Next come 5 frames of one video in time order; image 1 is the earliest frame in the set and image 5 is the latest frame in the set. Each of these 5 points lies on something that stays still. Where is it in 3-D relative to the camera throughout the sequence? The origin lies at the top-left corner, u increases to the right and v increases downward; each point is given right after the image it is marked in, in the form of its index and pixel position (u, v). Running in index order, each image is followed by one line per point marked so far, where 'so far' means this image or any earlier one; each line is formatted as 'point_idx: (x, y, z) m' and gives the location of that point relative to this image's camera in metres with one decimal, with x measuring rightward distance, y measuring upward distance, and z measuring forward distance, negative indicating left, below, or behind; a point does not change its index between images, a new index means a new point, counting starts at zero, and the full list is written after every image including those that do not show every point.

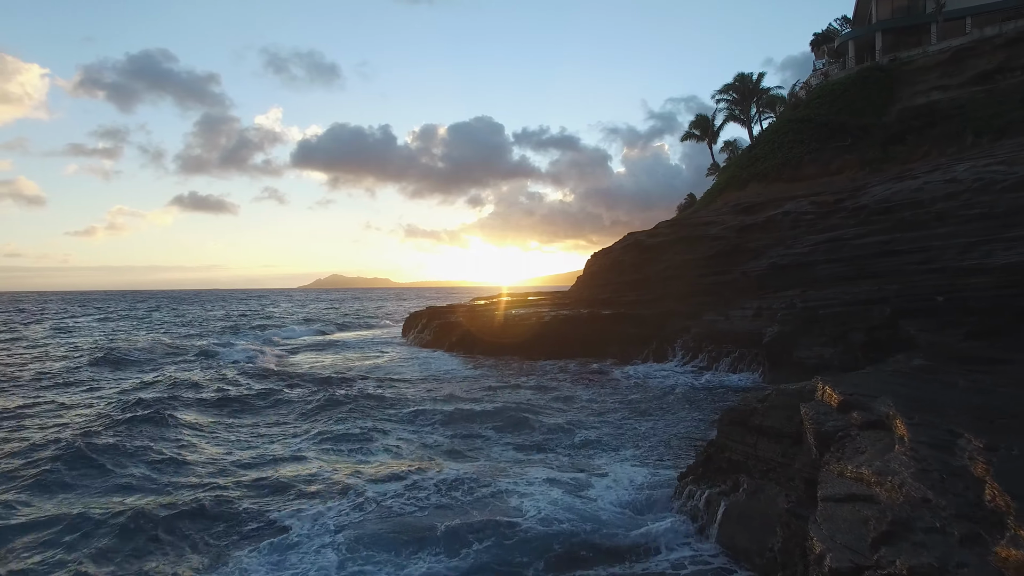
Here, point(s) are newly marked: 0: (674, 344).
0: (+4.1, -1.5, +18.5) m
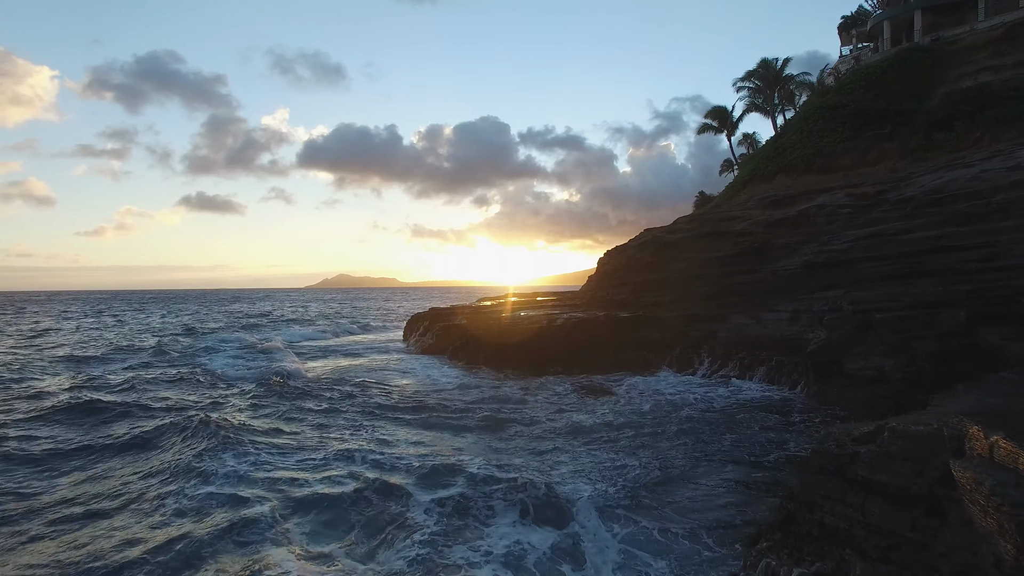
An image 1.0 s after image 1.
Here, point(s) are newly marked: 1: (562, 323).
0: (+4.3, -1.5, +16.8) m
1: (+1.3, -0.9, +19.5) m
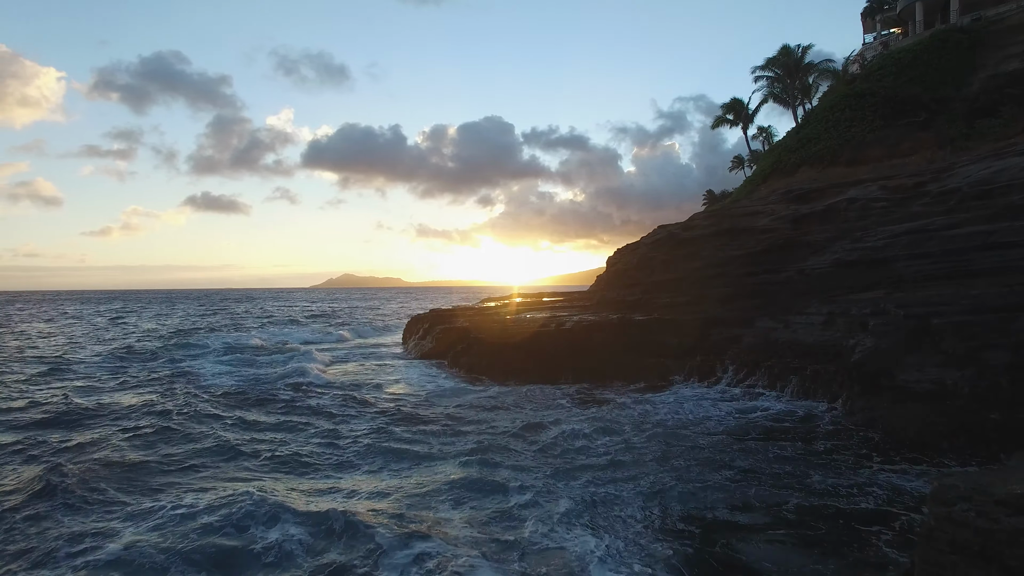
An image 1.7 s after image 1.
0: (+4.4, -1.5, +15.3) m
1: (+1.5, -0.9, +18.1) m
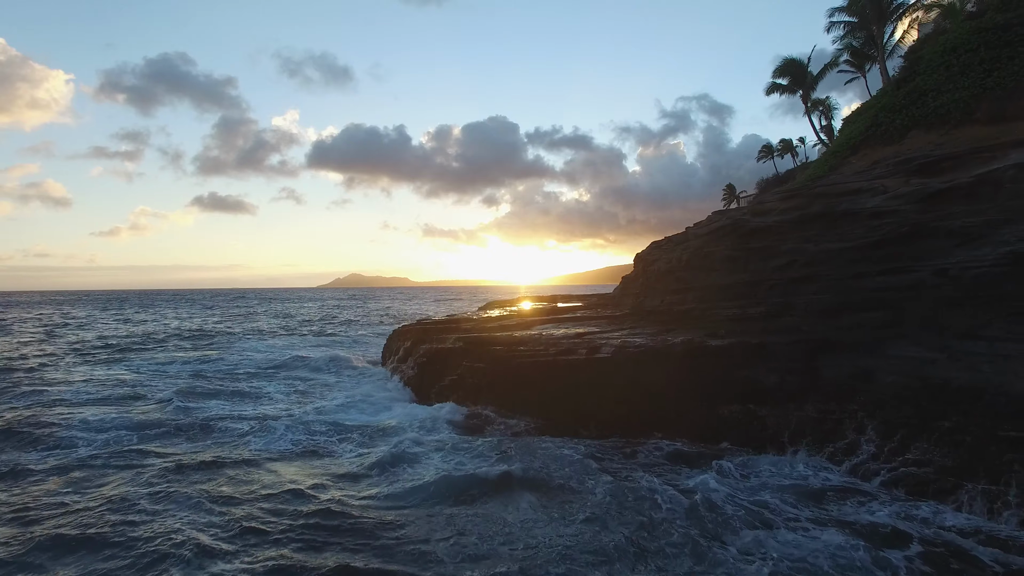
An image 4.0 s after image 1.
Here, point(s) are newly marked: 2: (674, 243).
0: (+4.6, -1.7, +9.8) m
1: (+1.7, -1.0, +12.6) m
2: (+4.2, +1.2, +19.4) m
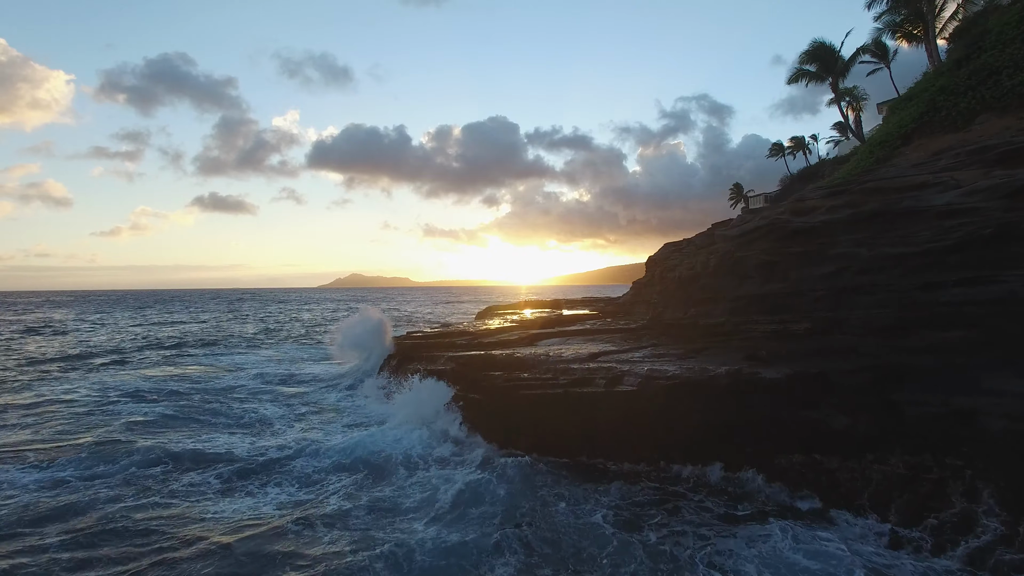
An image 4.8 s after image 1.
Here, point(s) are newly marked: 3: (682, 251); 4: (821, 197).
0: (+4.6, -1.9, +7.5) m
1: (+1.7, -1.2, +10.3) m
2: (+4.2, +1.0, +17.1) m
3: (+4.1, +1.0, +18.3) m
4: (+5.8, +1.7, +14.1) m
